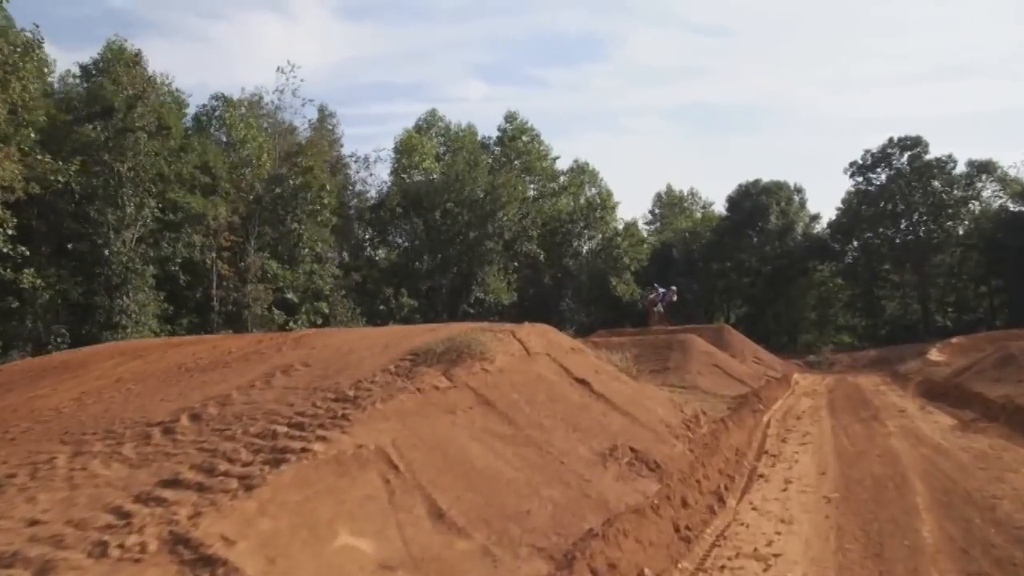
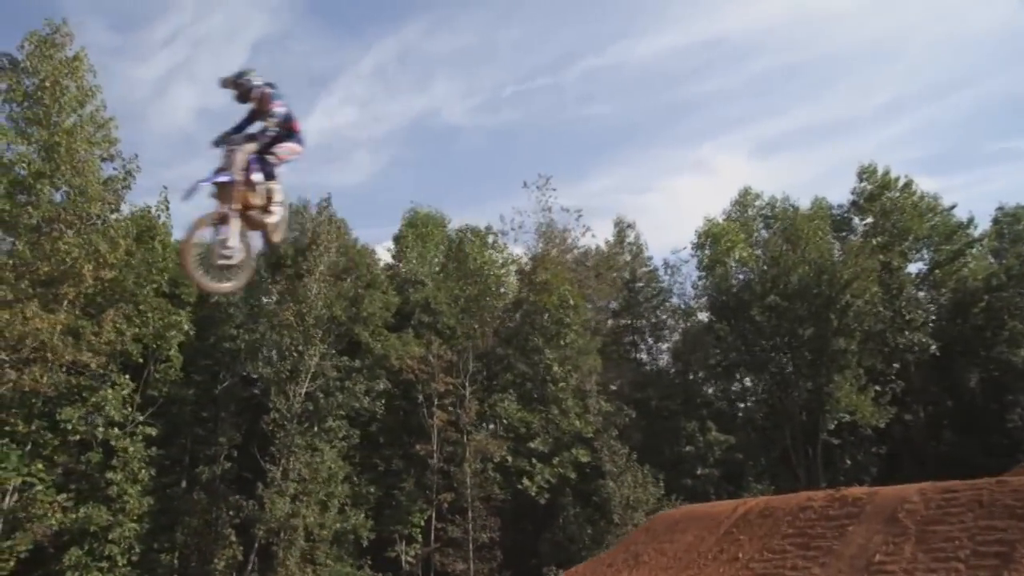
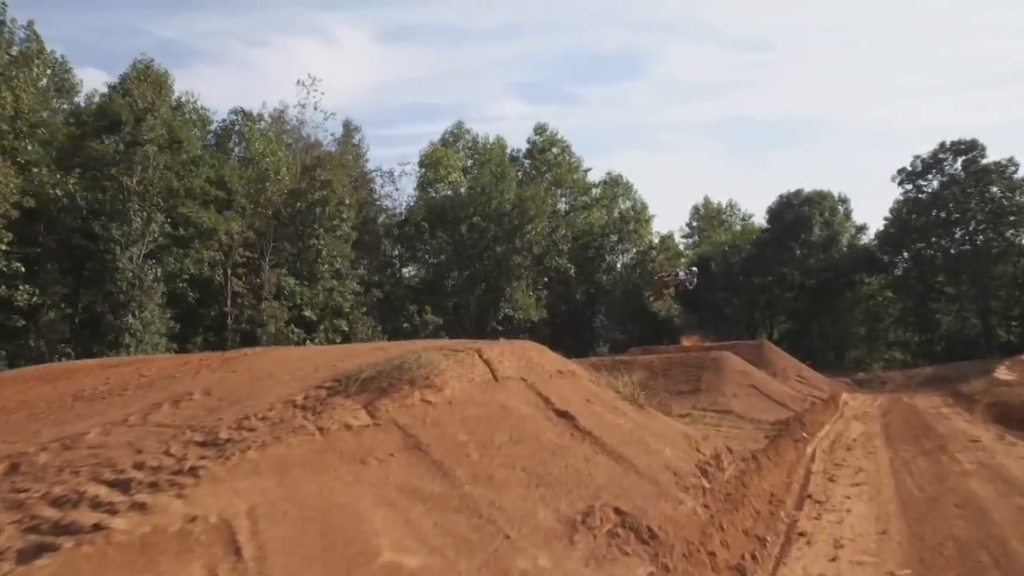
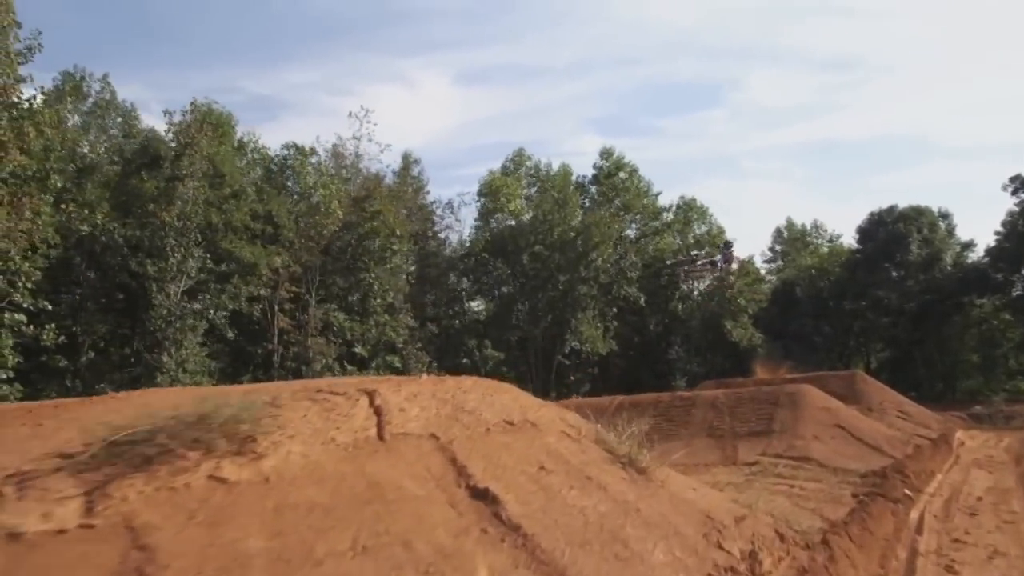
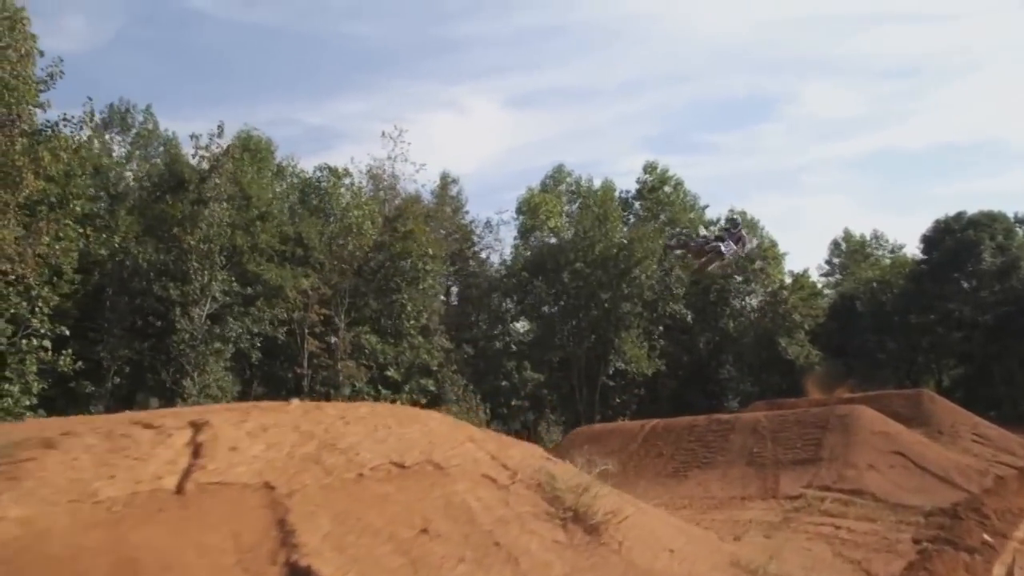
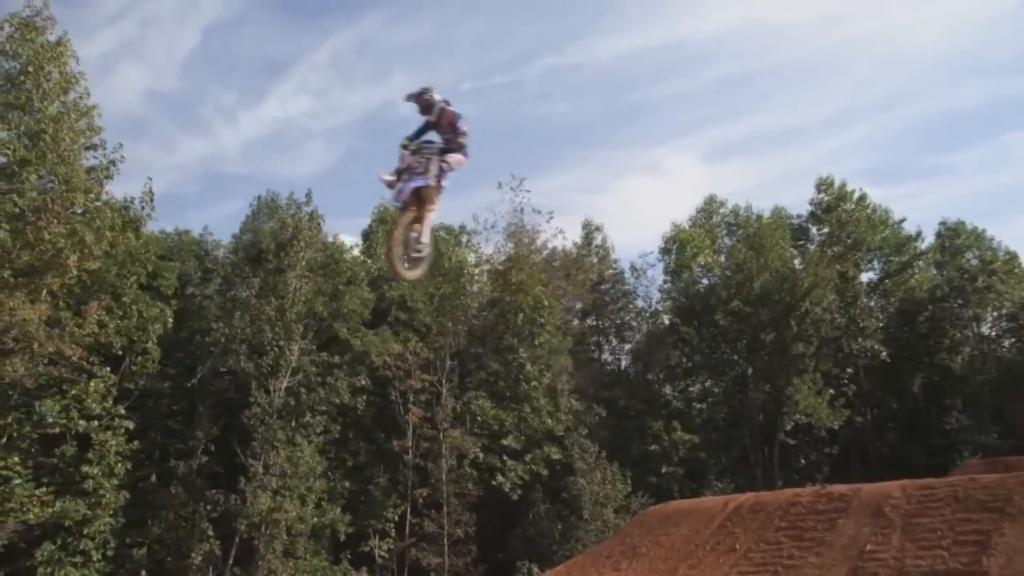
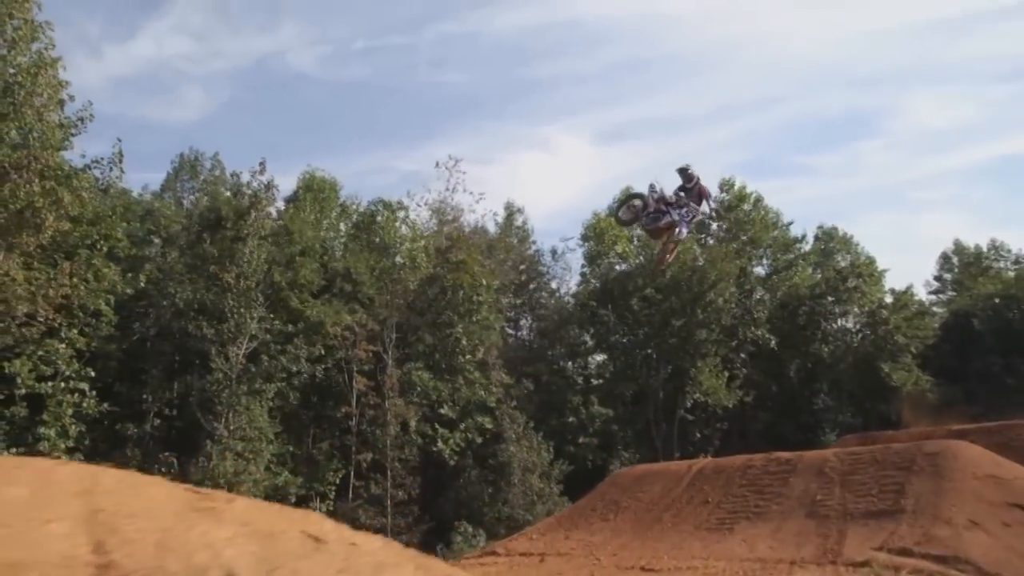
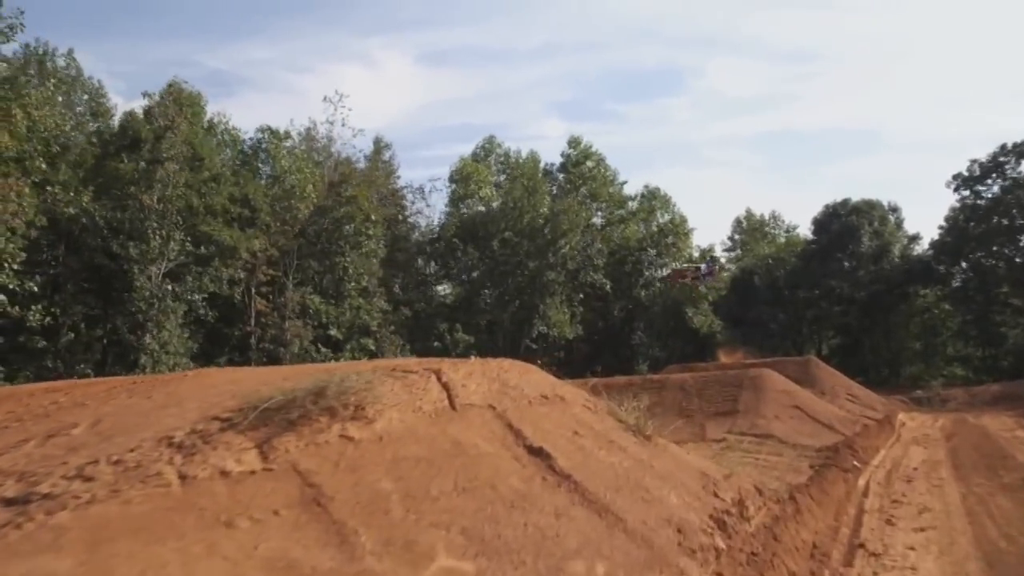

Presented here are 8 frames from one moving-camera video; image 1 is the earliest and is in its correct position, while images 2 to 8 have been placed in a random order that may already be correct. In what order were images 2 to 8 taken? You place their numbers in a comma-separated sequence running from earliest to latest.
3, 8, 4, 5, 7, 6, 2
